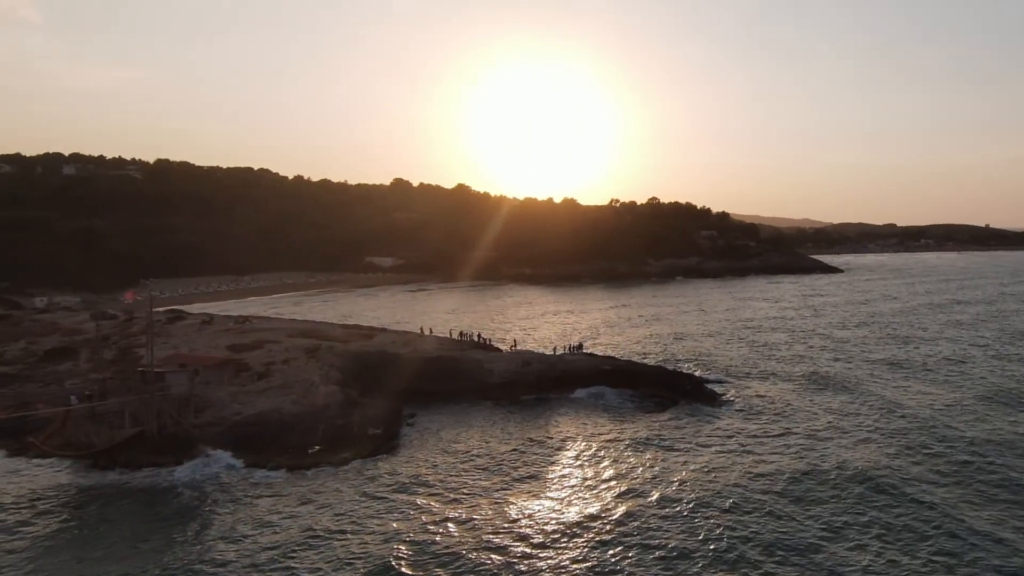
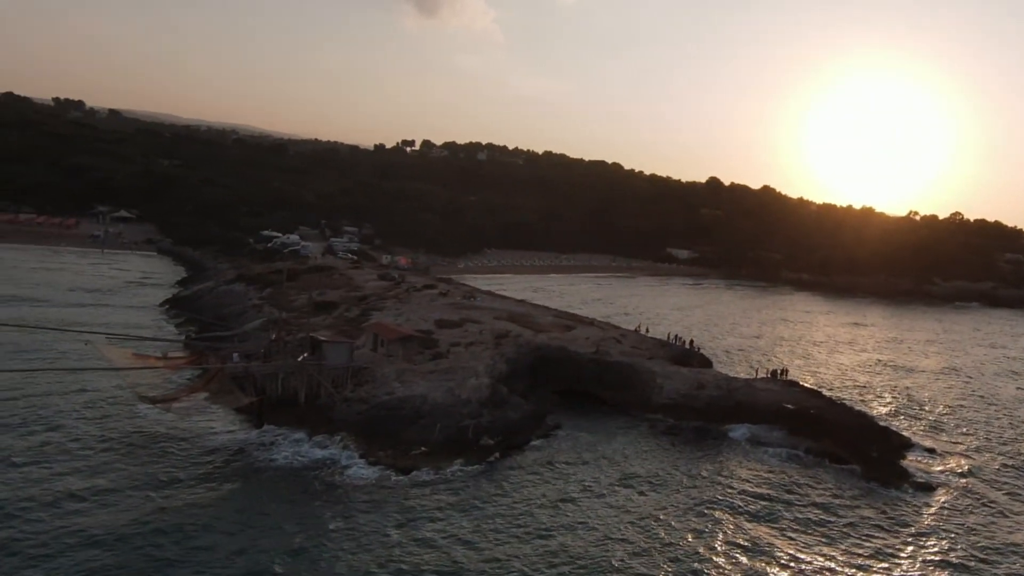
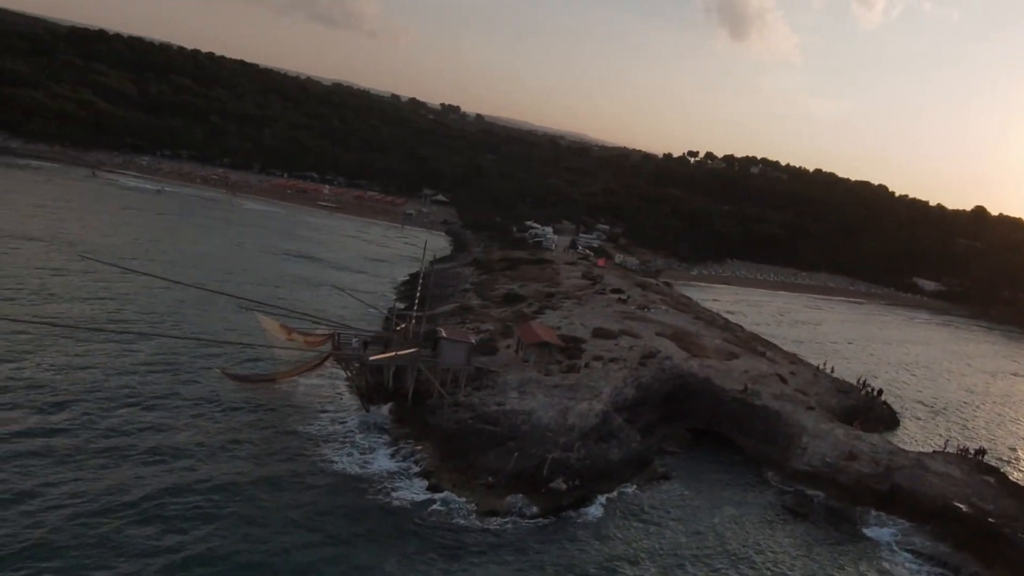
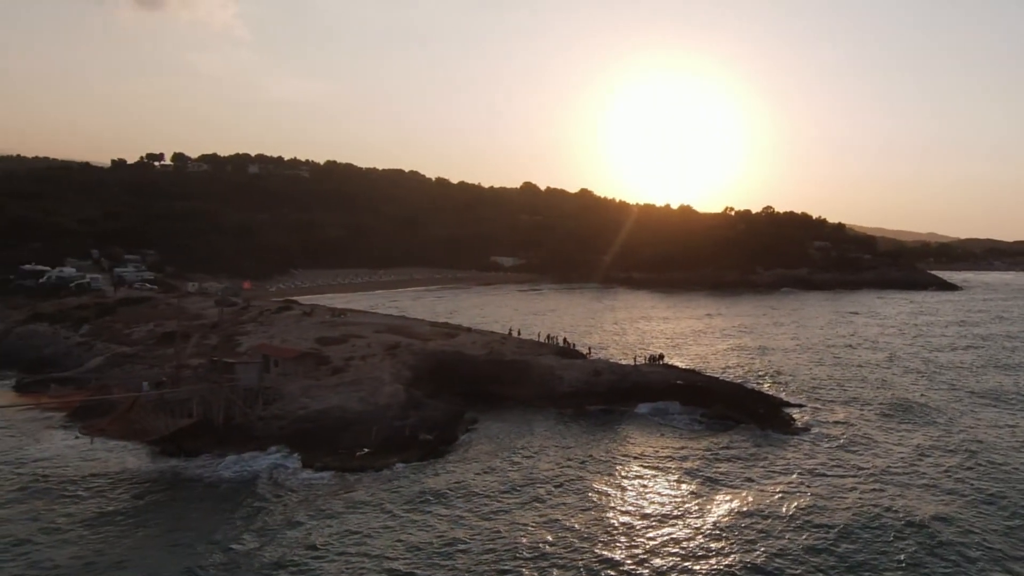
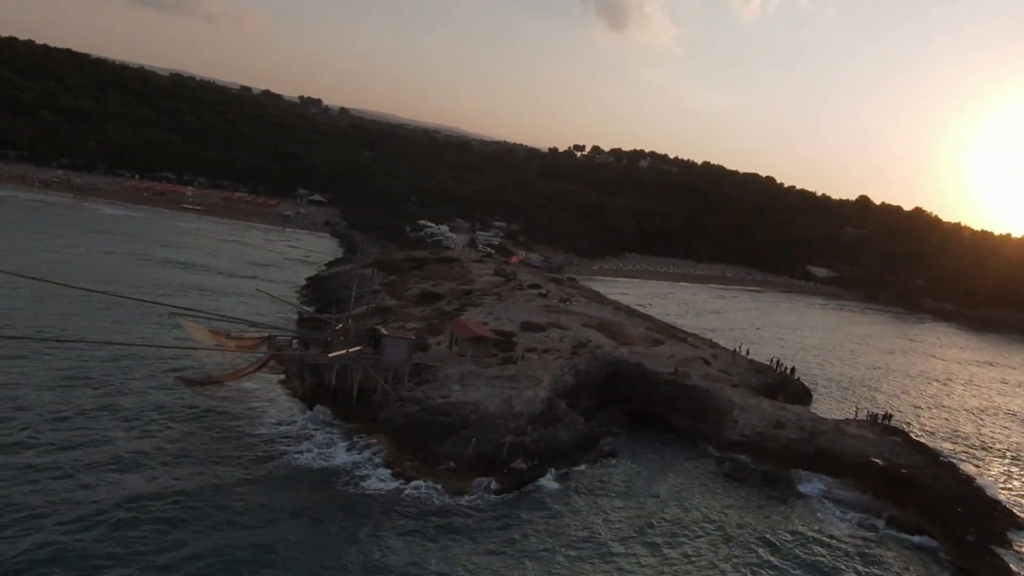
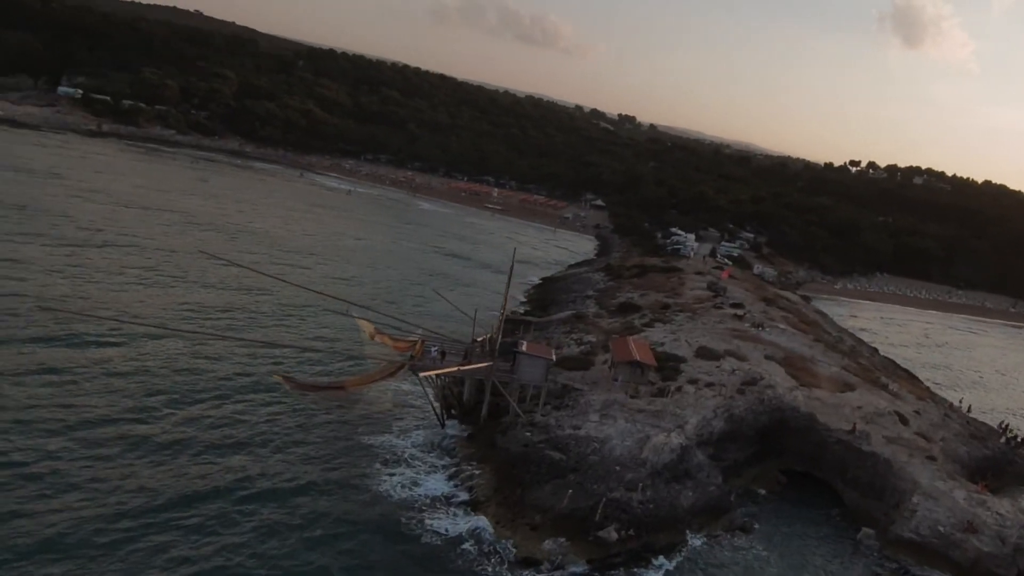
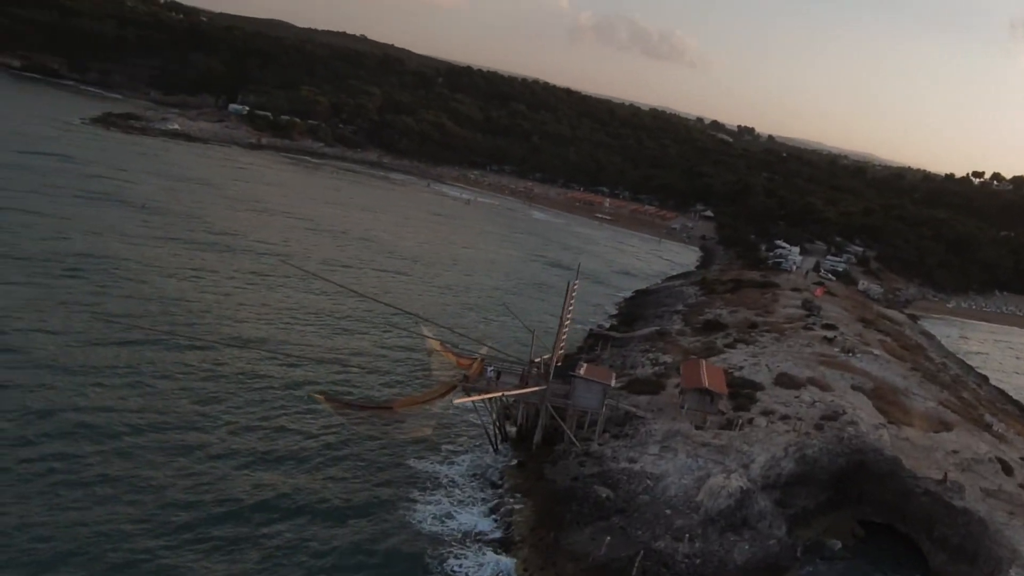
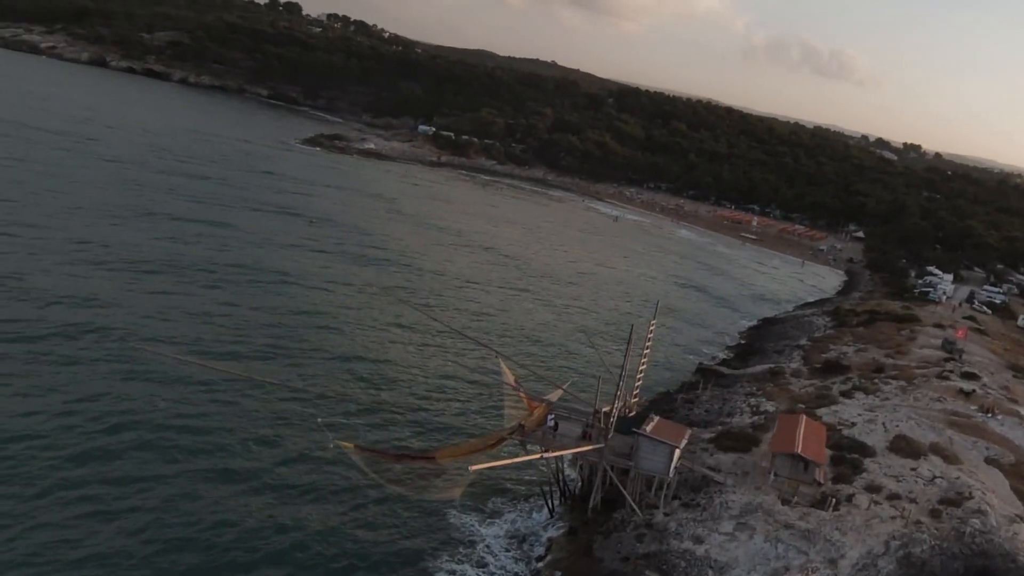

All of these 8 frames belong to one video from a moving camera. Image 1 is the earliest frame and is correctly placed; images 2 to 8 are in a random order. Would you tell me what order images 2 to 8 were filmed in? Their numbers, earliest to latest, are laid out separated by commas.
4, 2, 5, 3, 6, 7, 8
